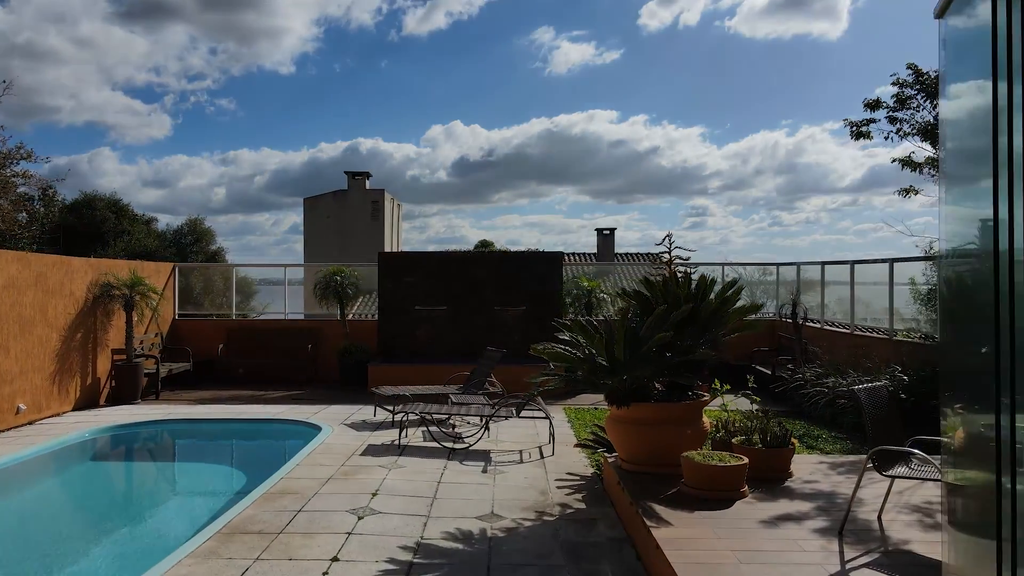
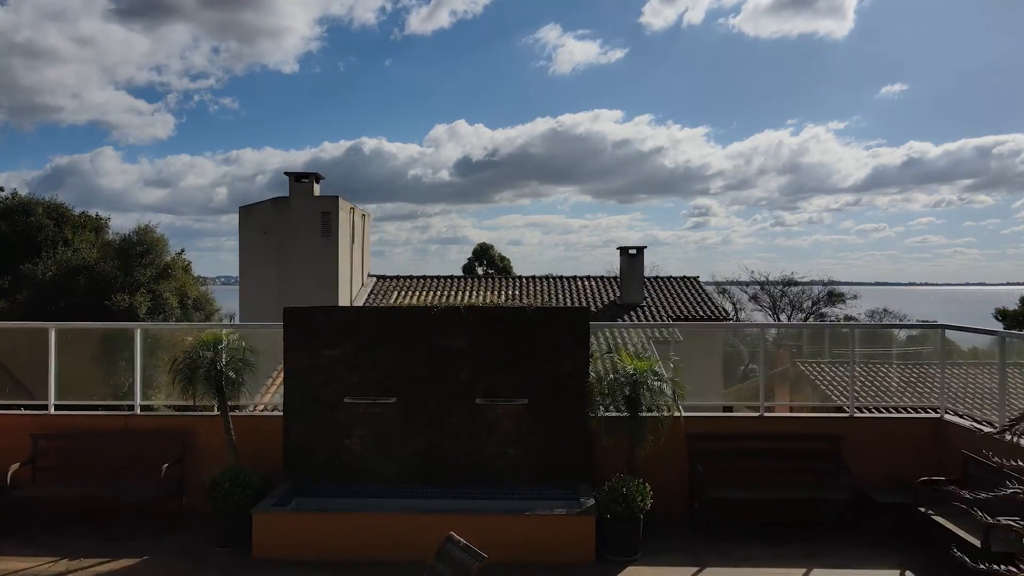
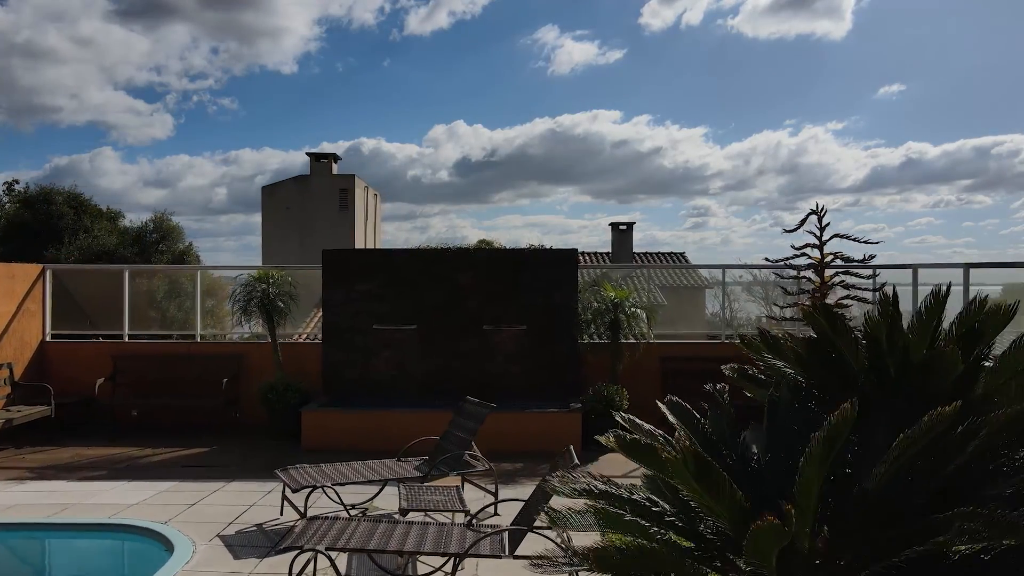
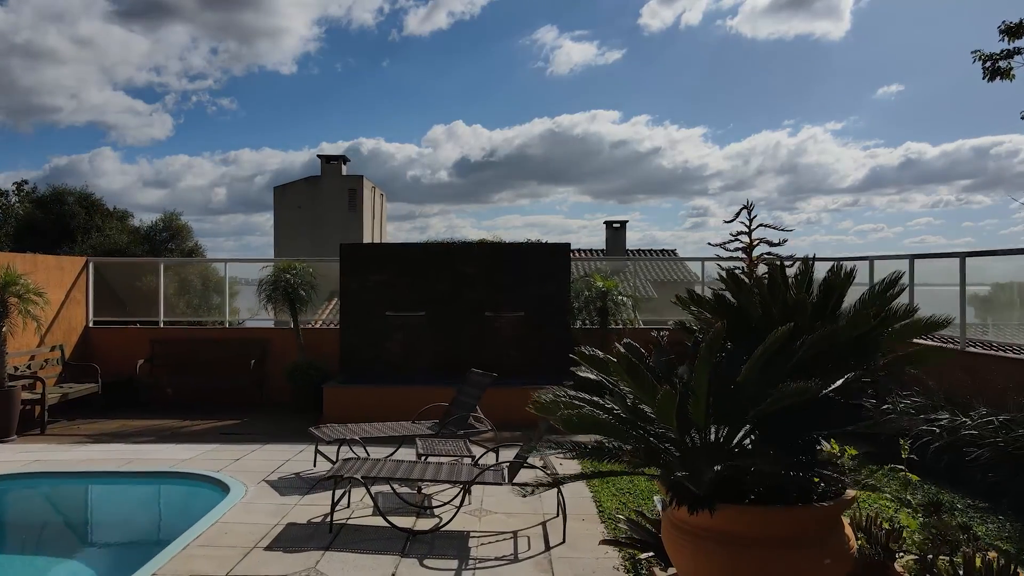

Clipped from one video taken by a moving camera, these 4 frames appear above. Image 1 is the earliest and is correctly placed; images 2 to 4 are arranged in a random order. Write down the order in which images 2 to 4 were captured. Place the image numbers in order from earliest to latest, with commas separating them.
4, 3, 2
